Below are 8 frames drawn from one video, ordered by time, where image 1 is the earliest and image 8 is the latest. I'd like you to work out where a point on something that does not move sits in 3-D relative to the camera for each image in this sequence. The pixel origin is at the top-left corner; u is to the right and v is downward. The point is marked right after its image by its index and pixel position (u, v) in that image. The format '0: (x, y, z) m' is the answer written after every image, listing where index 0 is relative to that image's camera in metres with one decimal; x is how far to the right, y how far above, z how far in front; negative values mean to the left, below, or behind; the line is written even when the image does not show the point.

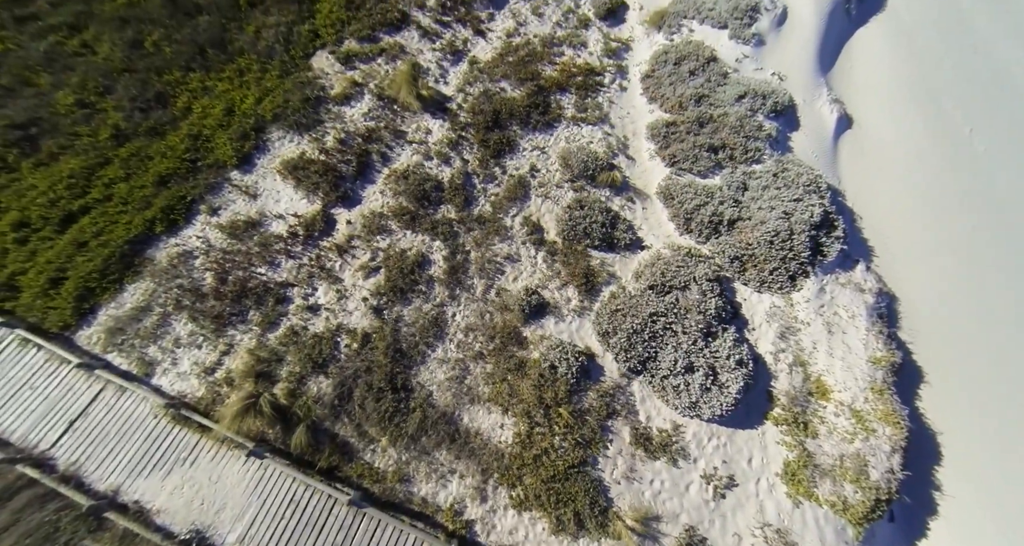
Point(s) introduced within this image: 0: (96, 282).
0: (-7.0, -0.2, +8.1) m
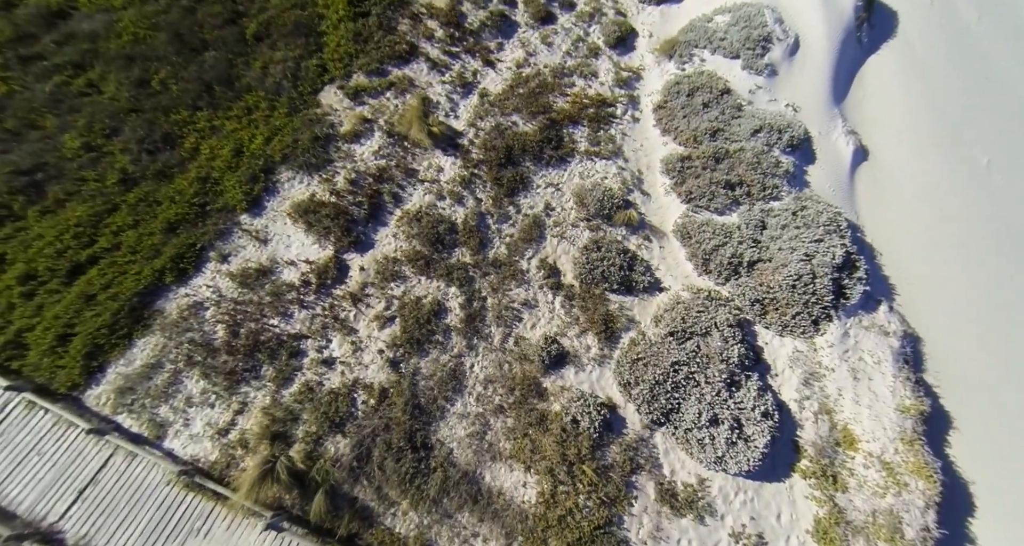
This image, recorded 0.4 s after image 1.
0: (-6.7, -1.1, +7.9) m
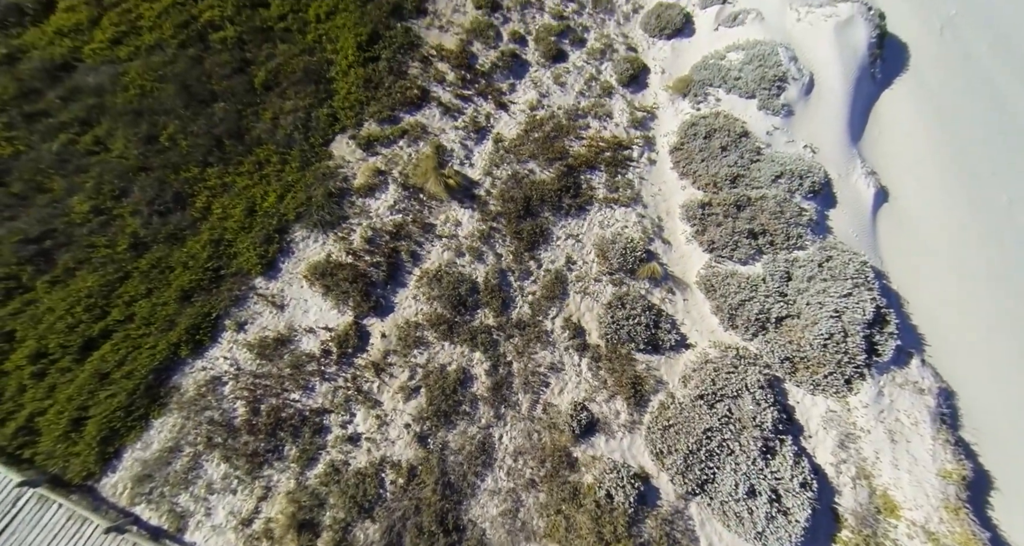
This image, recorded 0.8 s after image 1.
0: (-6.2, -2.4, +7.6) m
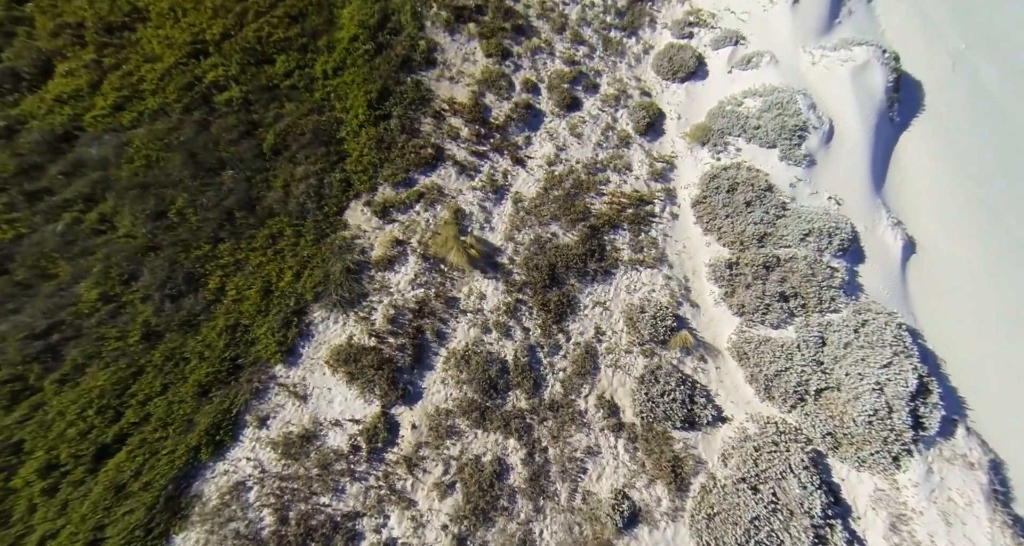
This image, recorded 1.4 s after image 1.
0: (-5.6, -4.0, +7.2) m
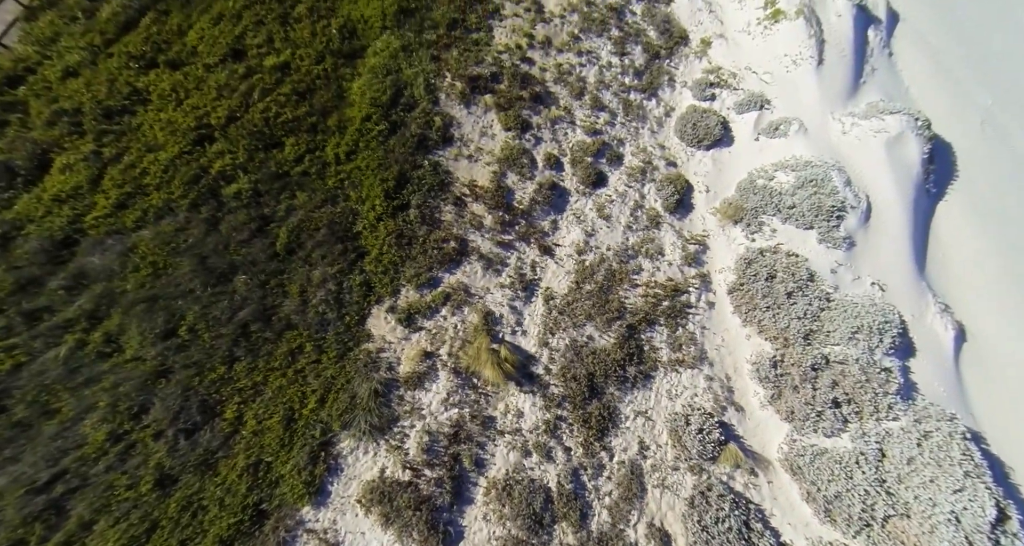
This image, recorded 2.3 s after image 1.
0: (-4.7, -6.2, +6.5) m
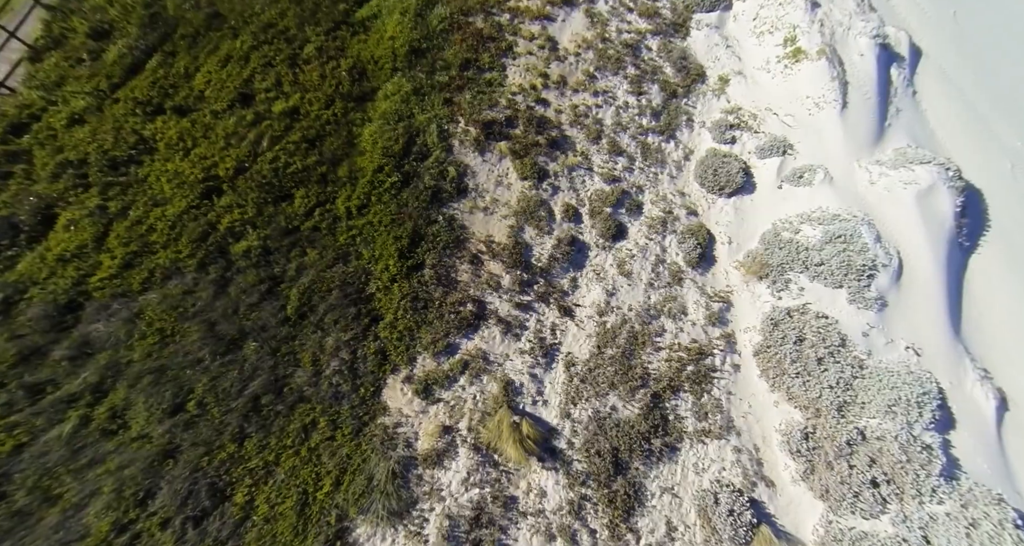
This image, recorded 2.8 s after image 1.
0: (-4.3, -7.5, +6.1) m
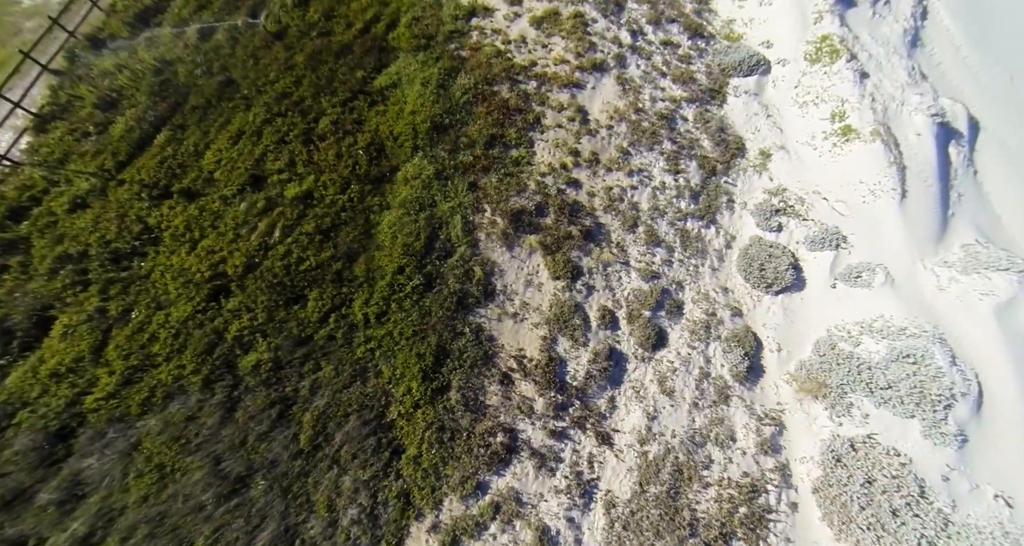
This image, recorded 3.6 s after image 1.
0: (-3.8, -9.9, +5.0) m
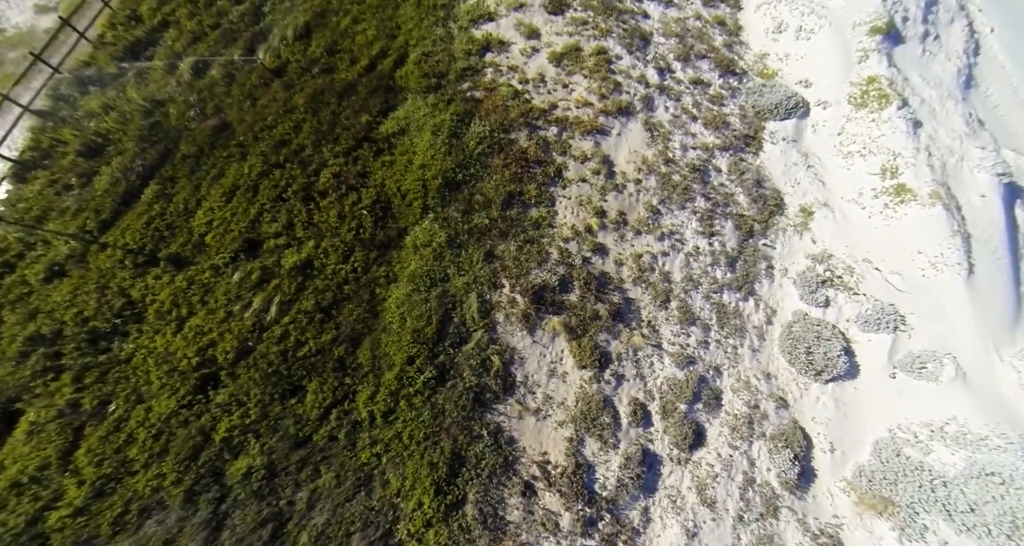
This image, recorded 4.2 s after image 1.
0: (-3.5, -11.7, +3.9) m
